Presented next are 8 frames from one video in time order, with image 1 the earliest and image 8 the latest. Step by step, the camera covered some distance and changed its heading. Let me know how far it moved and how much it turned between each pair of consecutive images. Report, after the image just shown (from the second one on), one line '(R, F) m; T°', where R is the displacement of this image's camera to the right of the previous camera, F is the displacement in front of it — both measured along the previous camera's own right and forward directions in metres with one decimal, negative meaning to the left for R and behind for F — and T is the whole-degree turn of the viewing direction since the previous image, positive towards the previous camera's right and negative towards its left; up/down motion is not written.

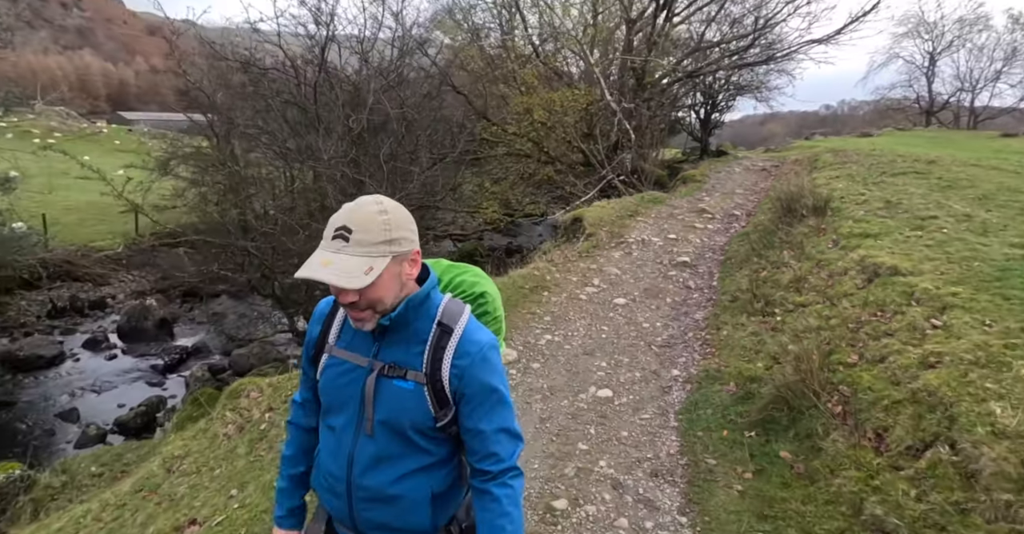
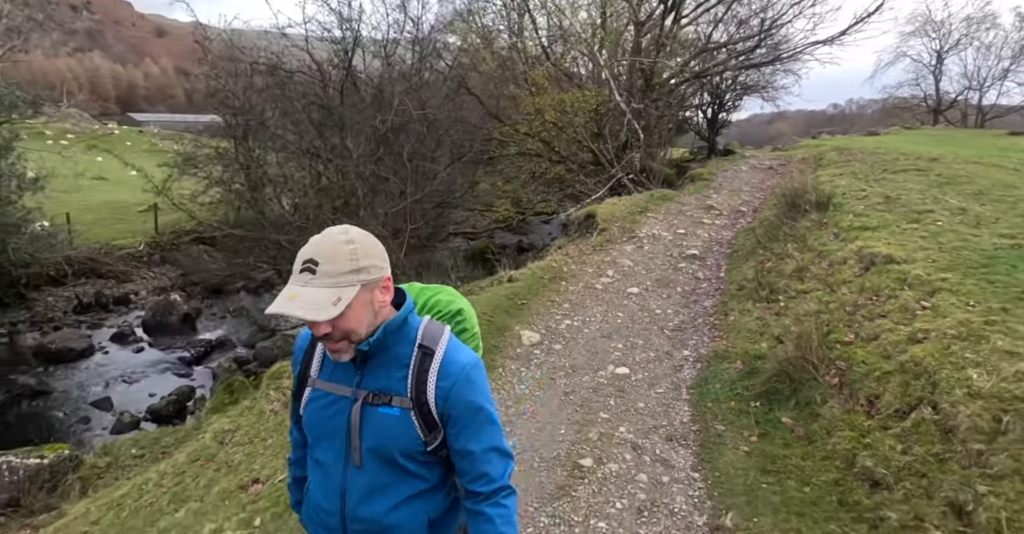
(-0.2, -0.5) m; -1°
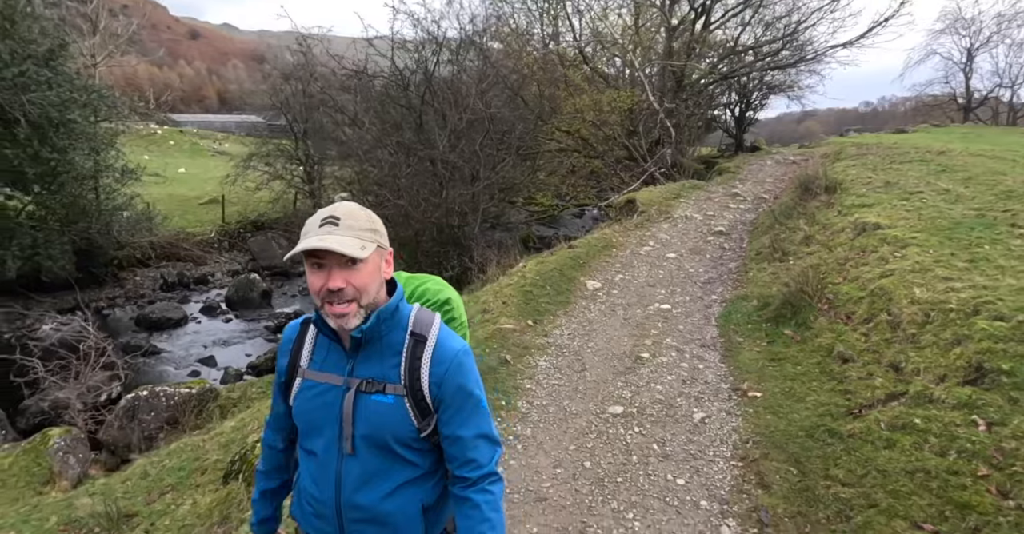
(-0.6, -1.9) m; -2°
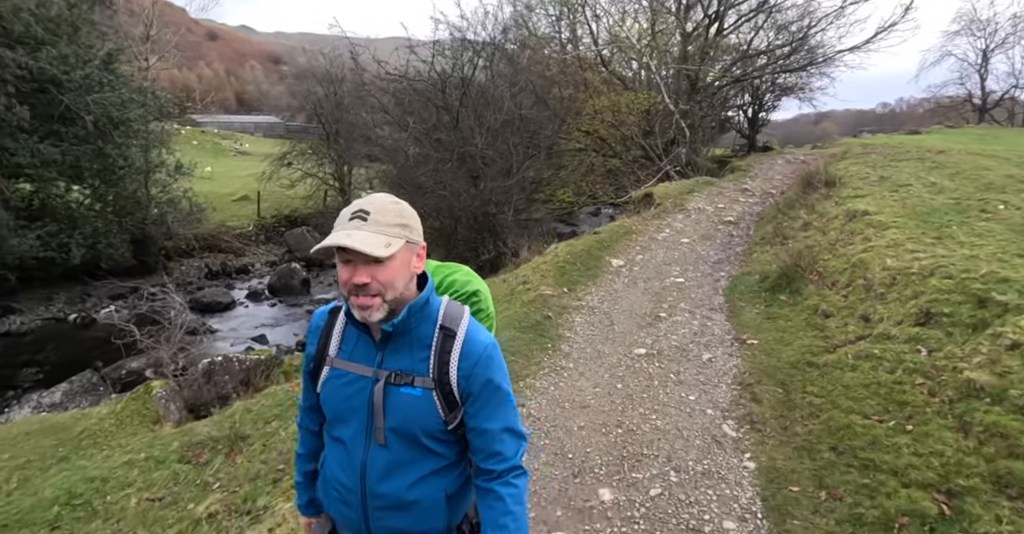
(-0.4, -1.3) m; -1°
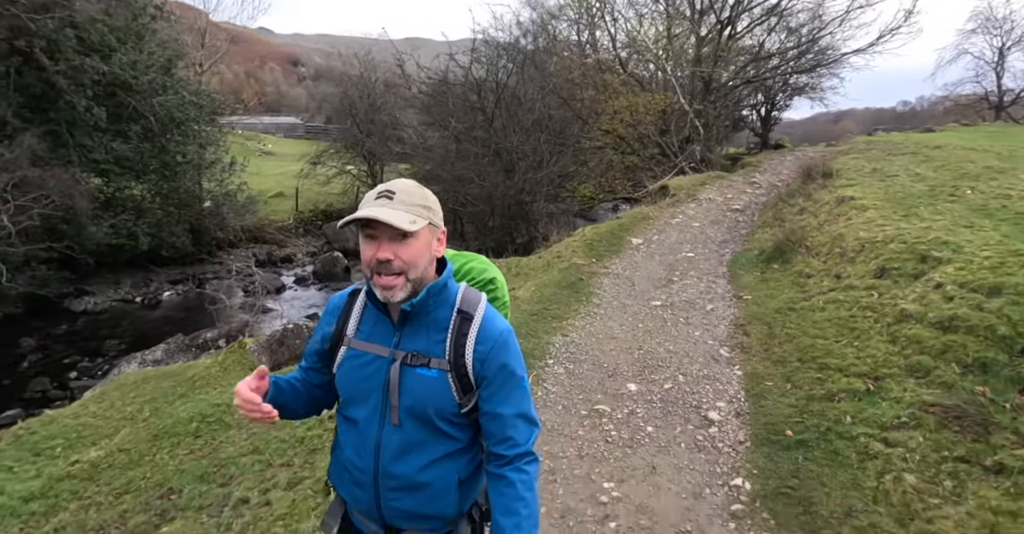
(-0.4, -1.7) m; -1°
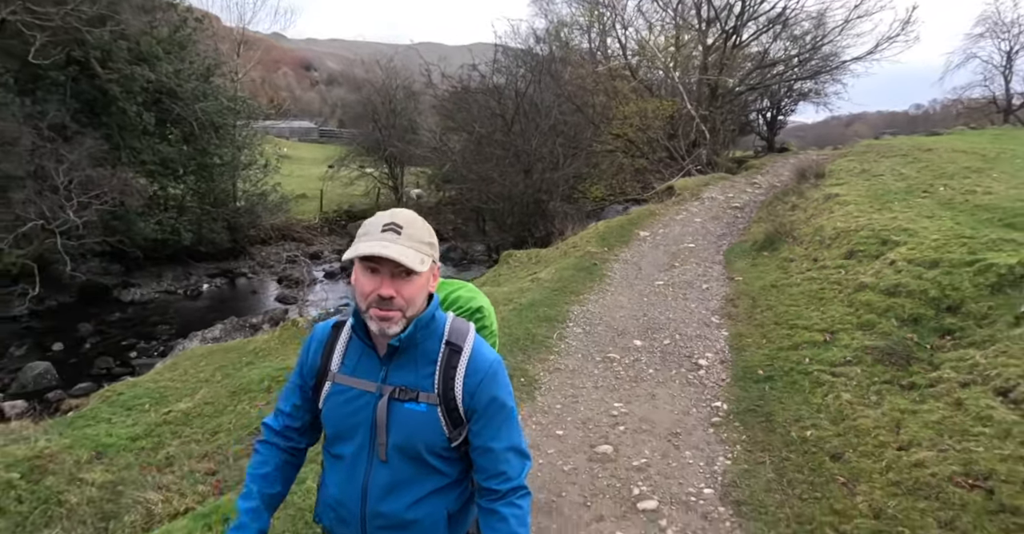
(-0.2, -1.4) m; -1°
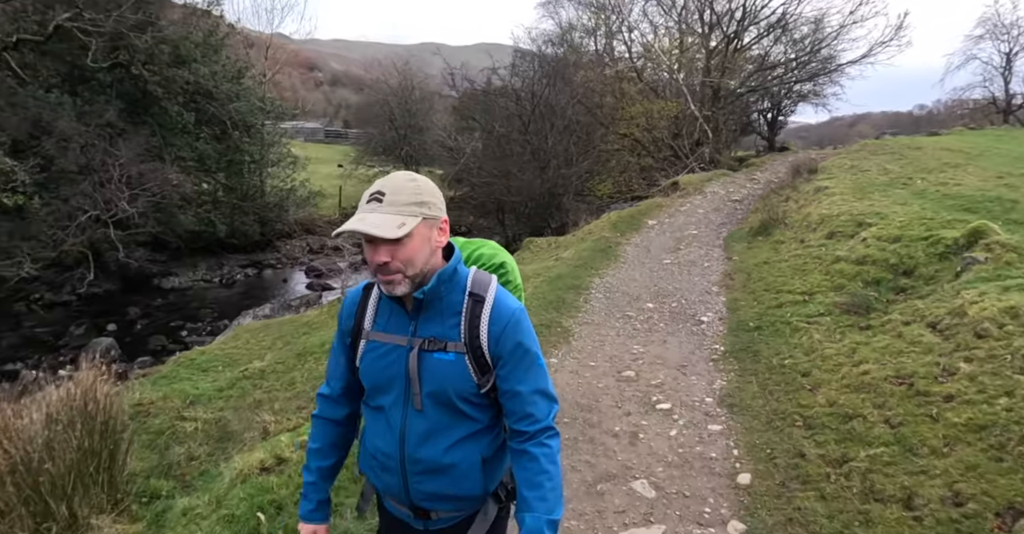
(-0.5, -1.5) m; 0°
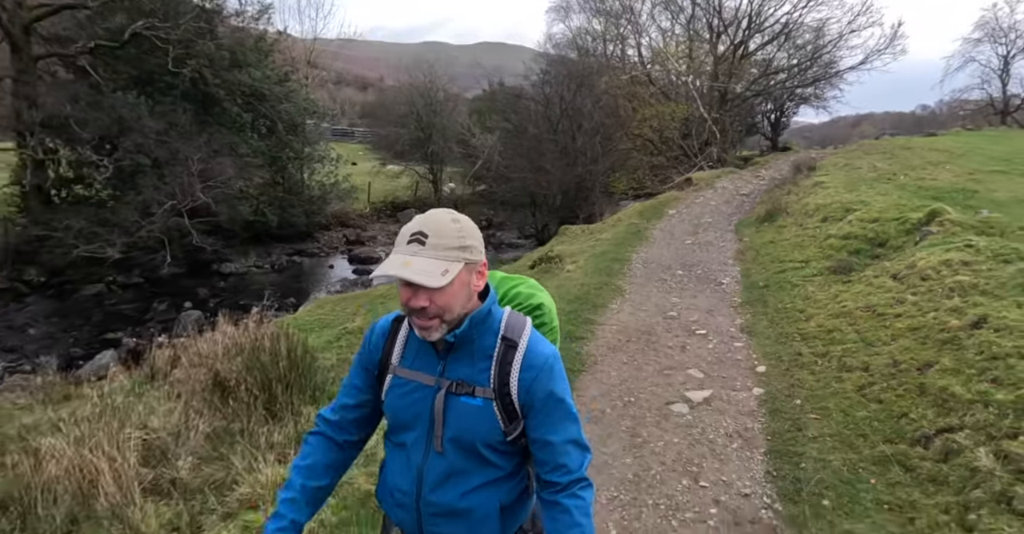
(-1.1, -2.3) m; 0°
